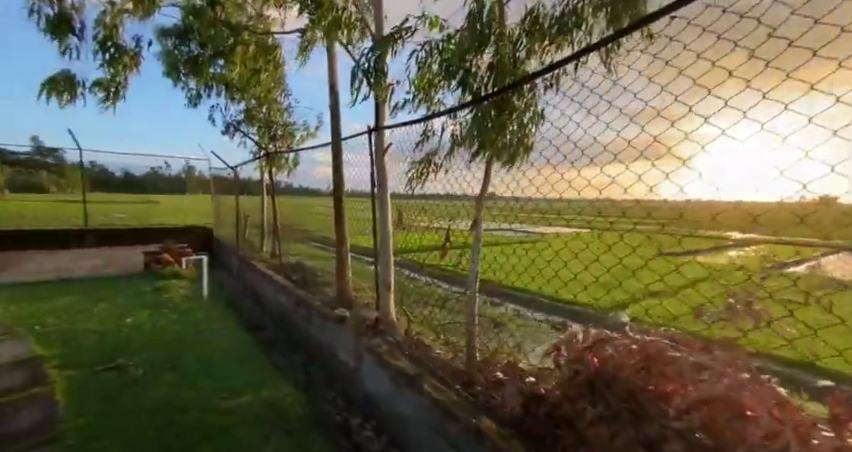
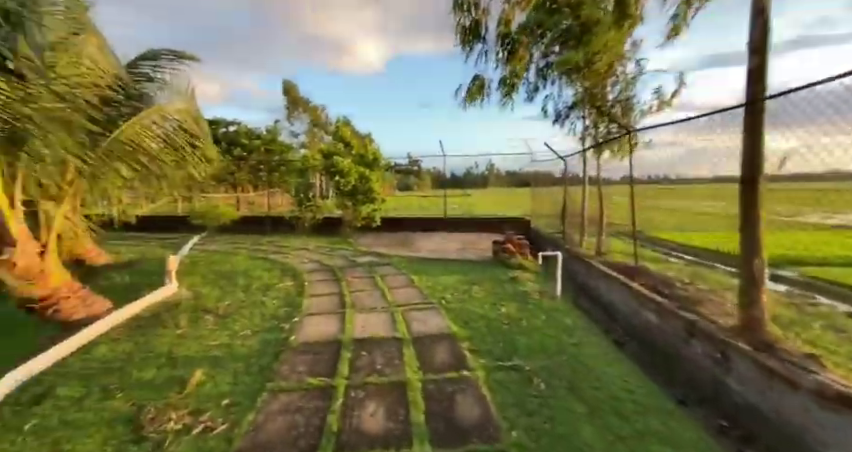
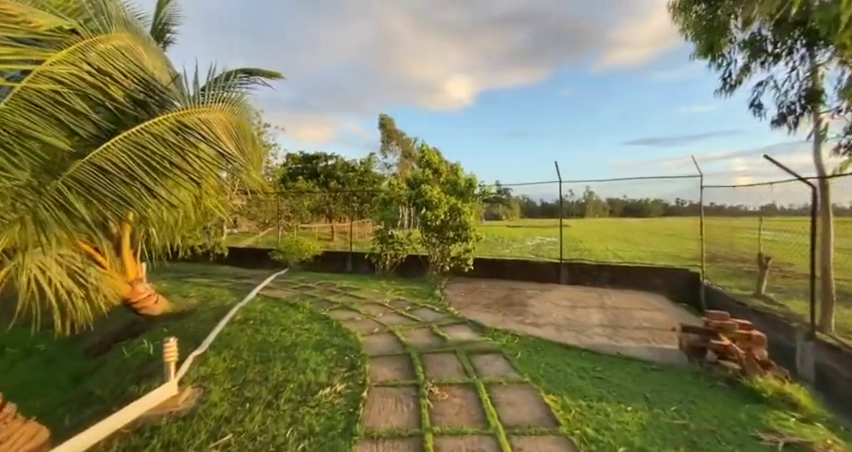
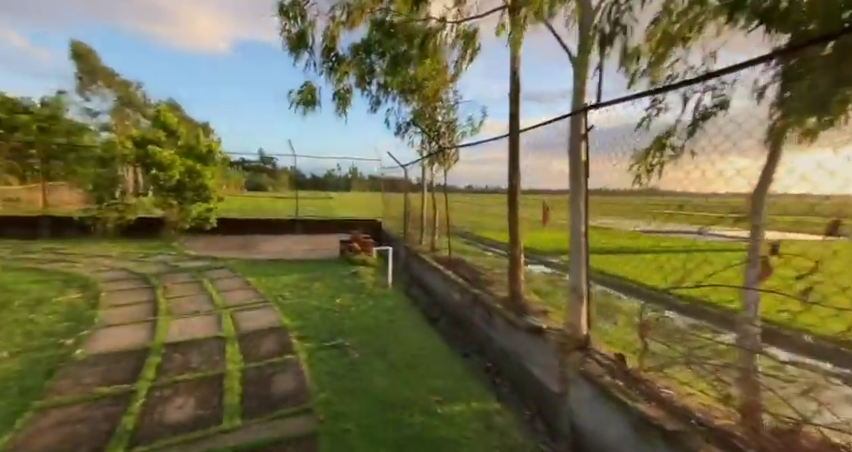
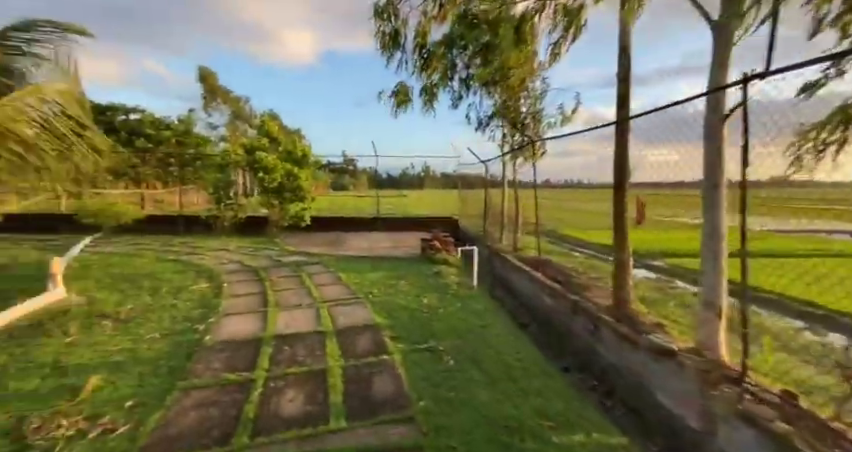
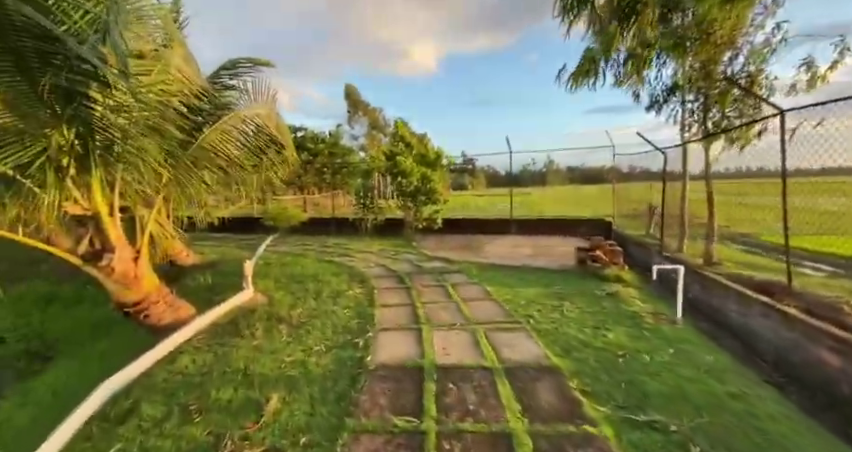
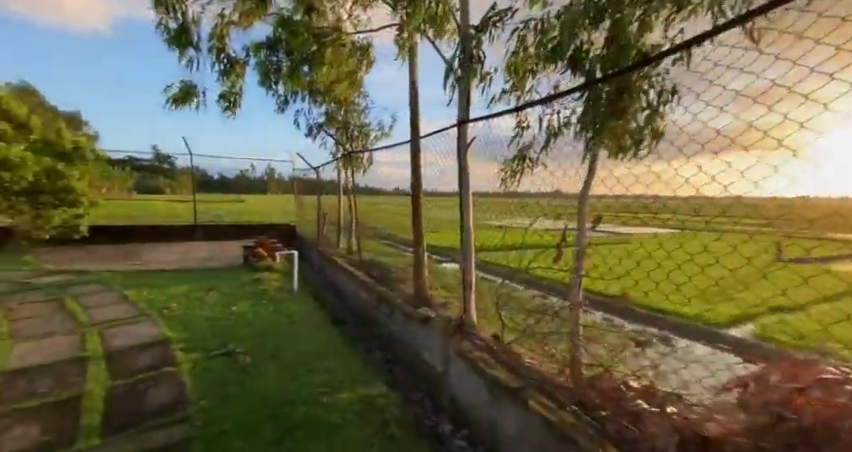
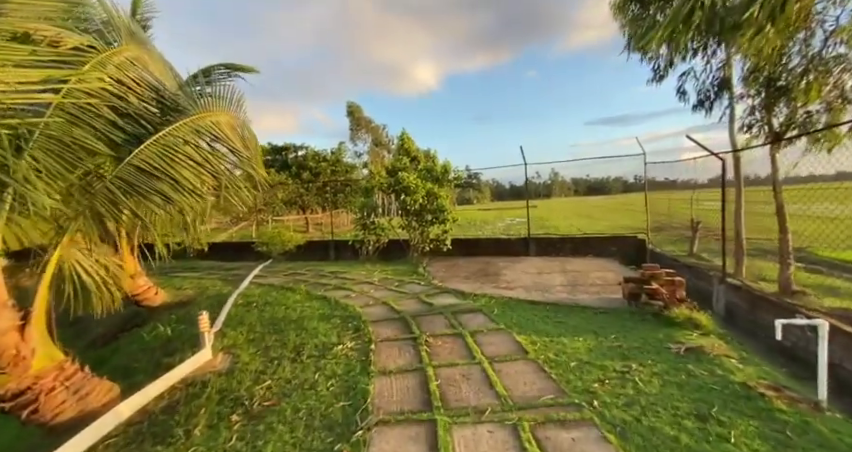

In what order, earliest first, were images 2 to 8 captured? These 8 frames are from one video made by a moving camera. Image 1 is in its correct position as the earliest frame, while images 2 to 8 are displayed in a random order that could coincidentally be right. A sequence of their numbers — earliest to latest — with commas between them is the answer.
7, 4, 5, 2, 6, 8, 3
